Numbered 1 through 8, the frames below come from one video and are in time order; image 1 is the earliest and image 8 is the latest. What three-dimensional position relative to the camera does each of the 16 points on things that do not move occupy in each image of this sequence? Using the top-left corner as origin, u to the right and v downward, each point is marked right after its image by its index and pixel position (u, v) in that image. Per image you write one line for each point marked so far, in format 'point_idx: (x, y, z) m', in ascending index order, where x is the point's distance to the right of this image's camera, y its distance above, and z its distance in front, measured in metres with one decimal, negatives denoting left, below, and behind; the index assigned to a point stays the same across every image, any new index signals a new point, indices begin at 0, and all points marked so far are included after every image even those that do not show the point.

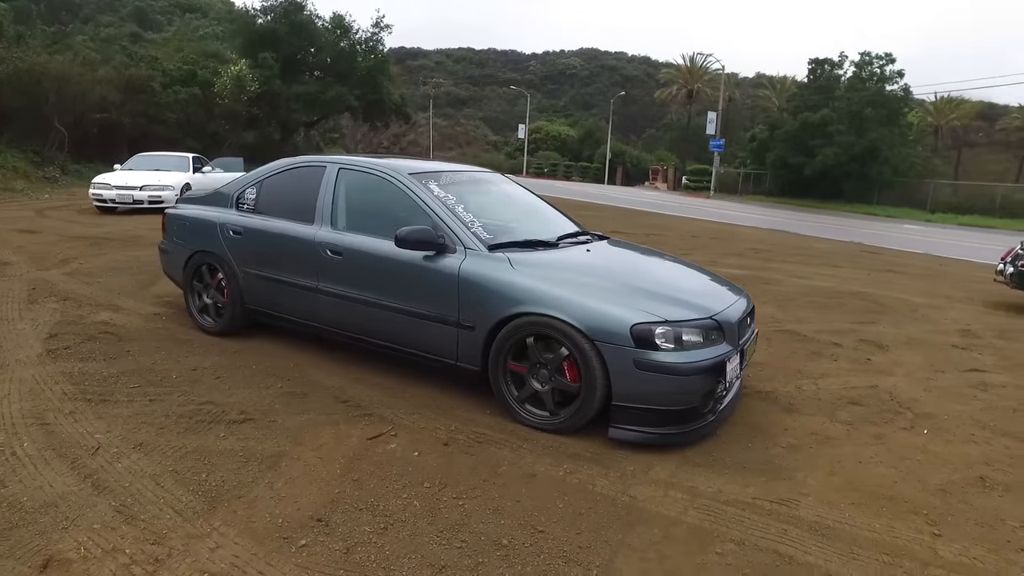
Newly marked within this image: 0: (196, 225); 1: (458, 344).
0: (-2.9, +0.6, +5.6) m
1: (-0.4, -0.4, +4.3) m
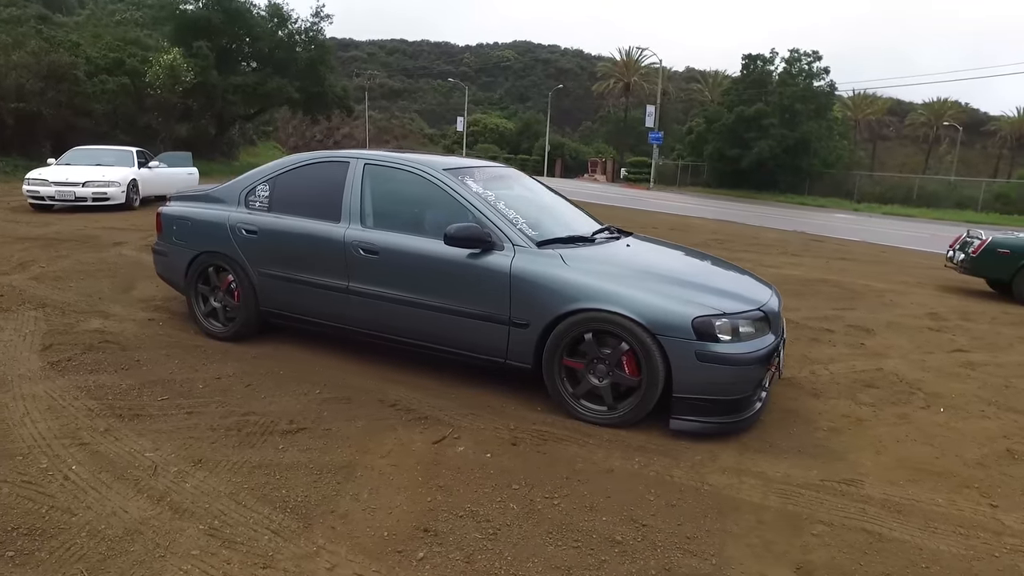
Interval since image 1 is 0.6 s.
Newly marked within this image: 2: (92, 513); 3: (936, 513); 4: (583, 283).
0: (-2.7, +0.6, +5.3) m
1: (0.0, -0.4, +4.3) m
2: (-1.9, -1.0, +2.8) m
3: (+2.3, -1.2, +3.3) m
4: (+0.5, 0.0, +4.0) m
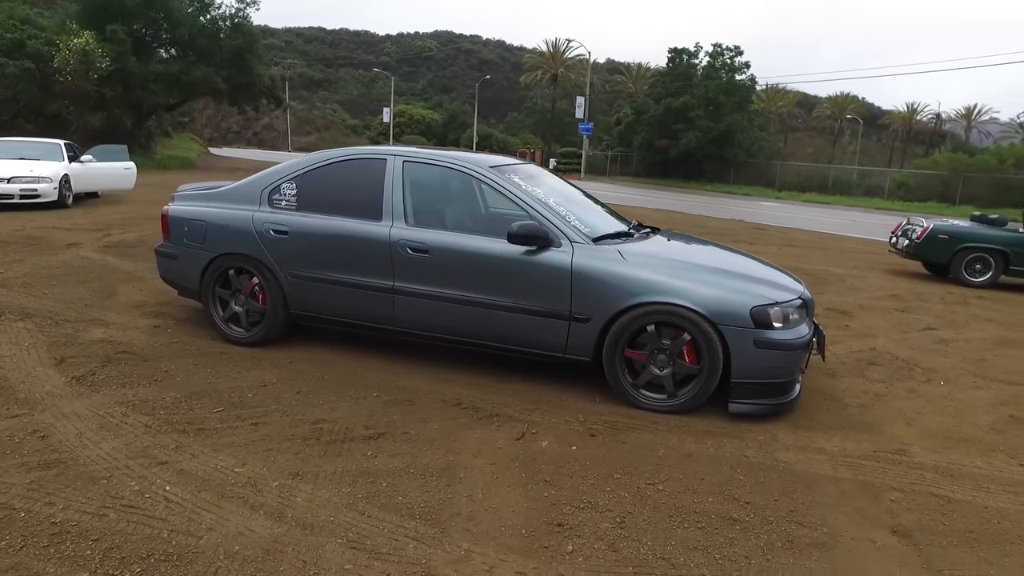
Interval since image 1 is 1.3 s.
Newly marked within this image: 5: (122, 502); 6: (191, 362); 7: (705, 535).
0: (-2.4, +0.5, +5.0) m
1: (+0.4, -0.3, +4.4) m
2: (-1.3, -1.1, +2.6) m
3: (+2.8, -1.1, +3.7) m
4: (+0.9, +0.1, +4.2) m
5: (-1.8, -1.0, +2.8) m
6: (-2.5, -0.6, +4.7) m
7: (+0.9, -1.2, +2.9) m
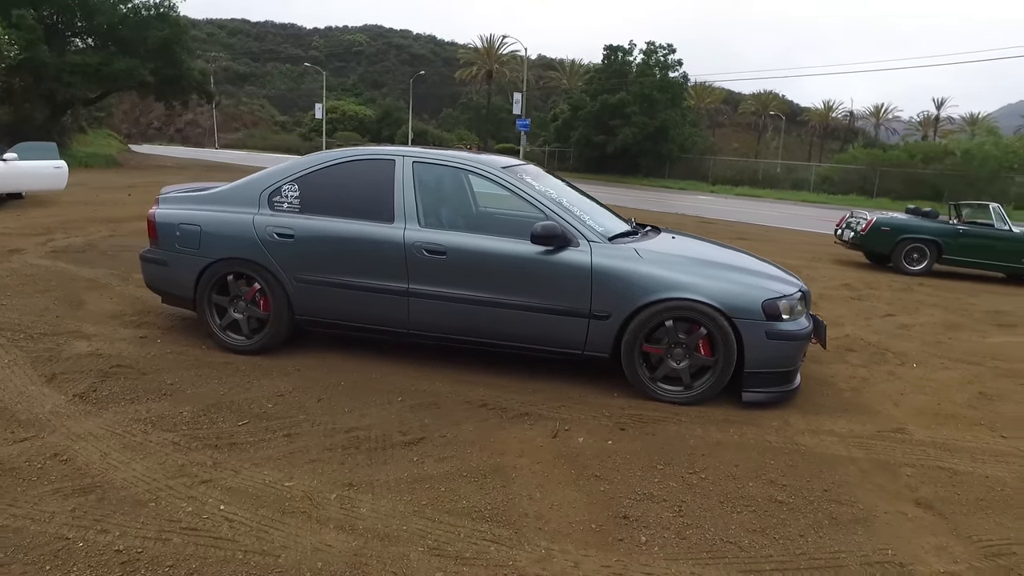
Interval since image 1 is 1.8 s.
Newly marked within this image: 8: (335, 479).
0: (-2.3, +0.5, +4.8) m
1: (+0.5, -0.3, +4.5) m
2: (-0.9, -1.1, +2.6) m
3: (+3.0, -1.1, +4.0) m
4: (+1.1, +0.1, +4.3) m
5: (-1.5, -1.1, +2.7) m
6: (-2.3, -0.6, +4.5) m
7: (+1.3, -1.2, +3.1) m
8: (-0.9, -1.0, +3.2) m
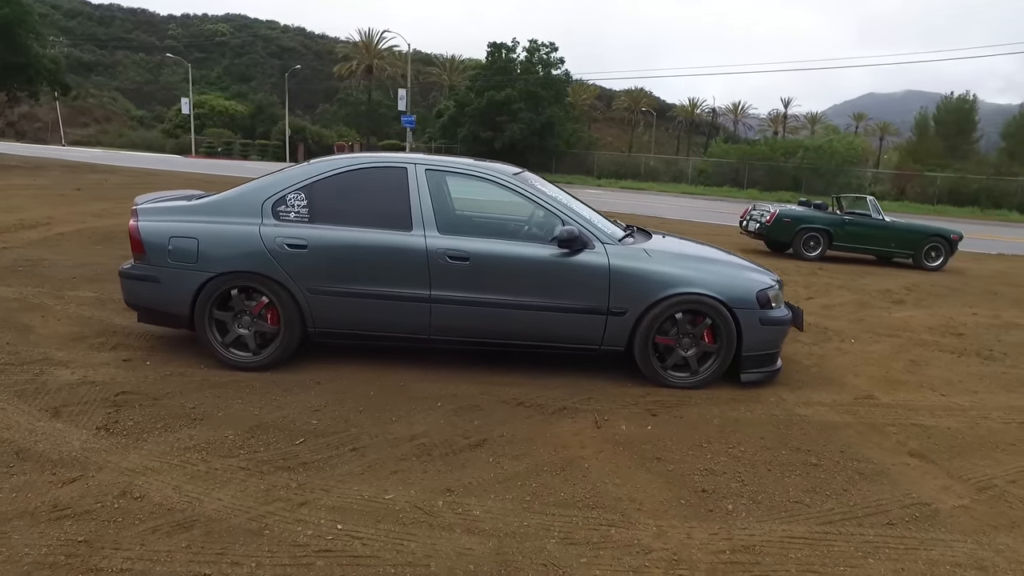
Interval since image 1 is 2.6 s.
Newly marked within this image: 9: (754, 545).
0: (-2.2, +0.4, +4.6) m
1: (+0.7, -0.3, +4.8) m
2: (-0.3, -1.2, +2.7) m
3: (+3.3, -0.9, +4.8) m
4: (+1.2, +0.1, +4.7) m
5: (-0.9, -1.1, +2.7) m
6: (-2.1, -0.7, +4.2) m
7: (+1.7, -1.1, +3.6) m
8: (-0.4, -1.1, +3.2) m
9: (+1.2, -1.2, +2.9) m
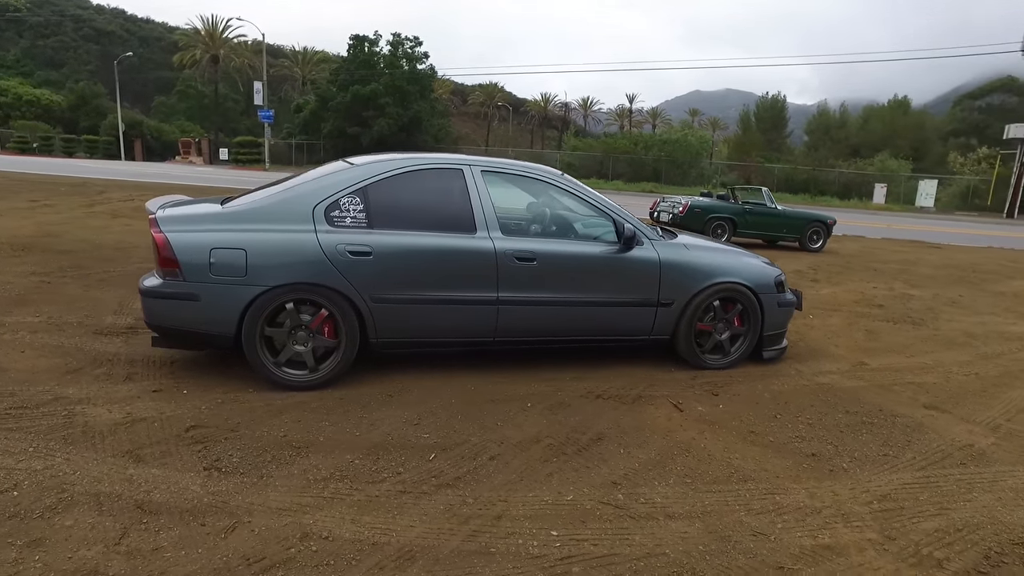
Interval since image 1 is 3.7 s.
0: (-1.7, +0.3, +4.2) m
1: (+1.2, -0.3, +5.1) m
2: (+0.7, -1.2, +2.8) m
3: (+3.7, -0.7, +5.7) m
4: (+1.7, +0.2, +5.2) m
5: (+0.2, -1.2, +2.7) m
6: (-1.4, -0.8, +3.9) m
7: (+2.5, -1.0, +4.2) m
8: (+0.4, -1.1, +3.3) m
9: (+2.1, -1.1, +3.4) m
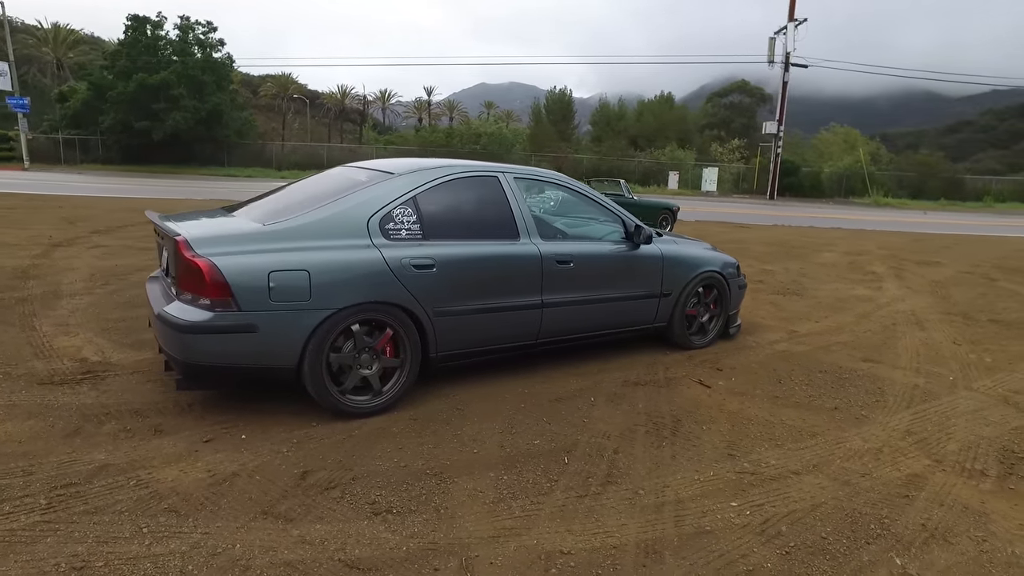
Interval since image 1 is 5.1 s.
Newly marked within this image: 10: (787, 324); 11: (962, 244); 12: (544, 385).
0: (-1.1, +0.1, +3.8) m
1: (+1.3, -0.2, +5.6) m
2: (+1.7, -1.1, +3.3) m
3: (+3.5, -0.5, +7.0) m
4: (+1.7, +0.3, +5.8) m
5: (+1.2, -1.2, +3.0) m
6: (-0.7, -1.0, +3.7) m
7: (+2.9, -0.8, +5.1) m
8: (+1.2, -1.0, +3.7) m
9: (+2.8, -1.0, +4.3) m
10: (+3.2, -0.4, +7.1) m
11: (+11.8, +1.2, +16.0) m
12: (+0.2, -0.8, +4.7) m
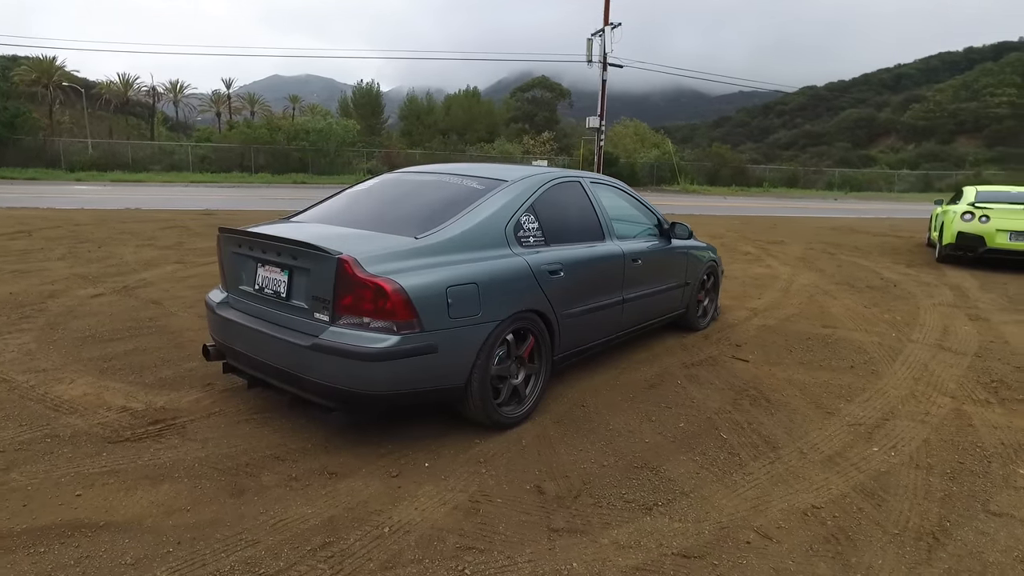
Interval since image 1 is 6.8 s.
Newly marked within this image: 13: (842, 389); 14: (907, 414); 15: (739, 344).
0: (-0.1, 0.0, +3.8) m
1: (+1.7, -0.1, +6.2) m
2: (+2.8, -1.0, +4.1) m
3: (+3.4, -0.2, +8.2) m
4: (+2.0, +0.5, +6.5) m
5: (+2.4, -1.1, +3.7) m
6: (+0.4, -1.0, +3.8) m
7: (+3.4, -0.6, +6.2) m
8: (+2.2, -0.9, +4.4) m
9: (+3.5, -0.8, +5.4) m
10: (+3.1, -0.2, +8.2) m
11: (+8.5, +2.0, +19.2) m
12: (+1.0, -0.7, +5.1) m
13: (+2.7, -0.8, +5.0) m
14: (+2.9, -0.9, +4.5) m
15: (+2.3, -0.6, +6.2) m
